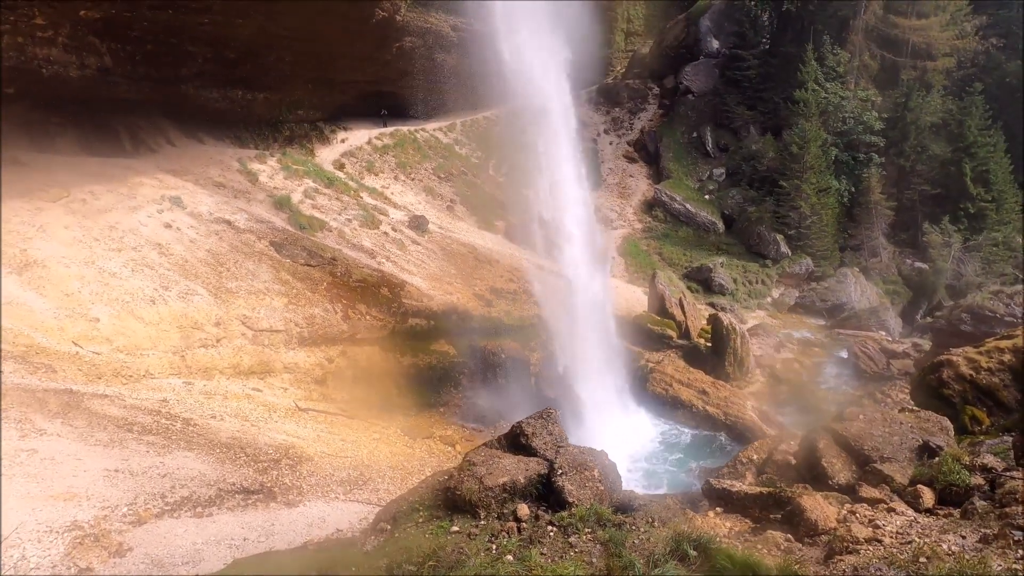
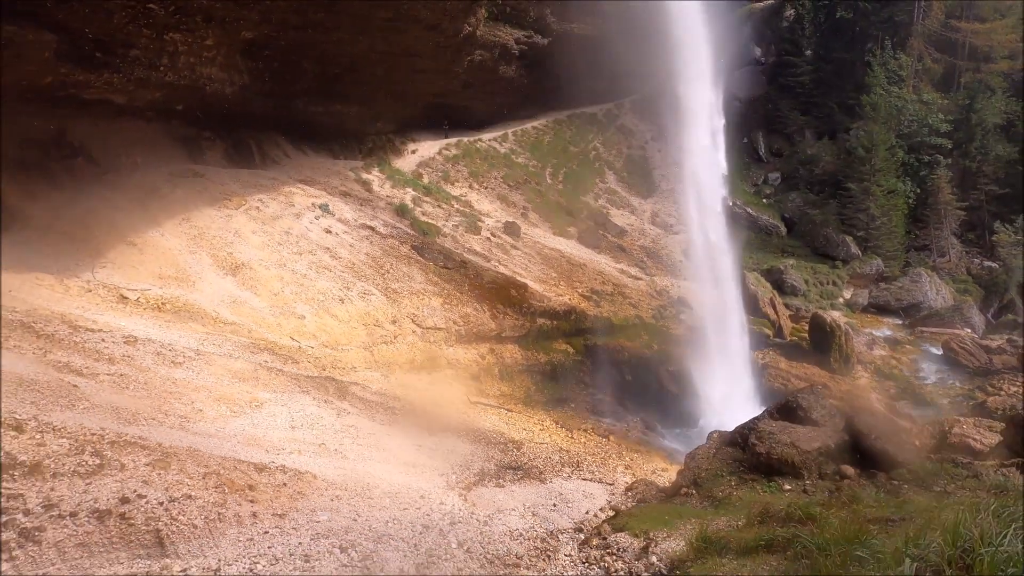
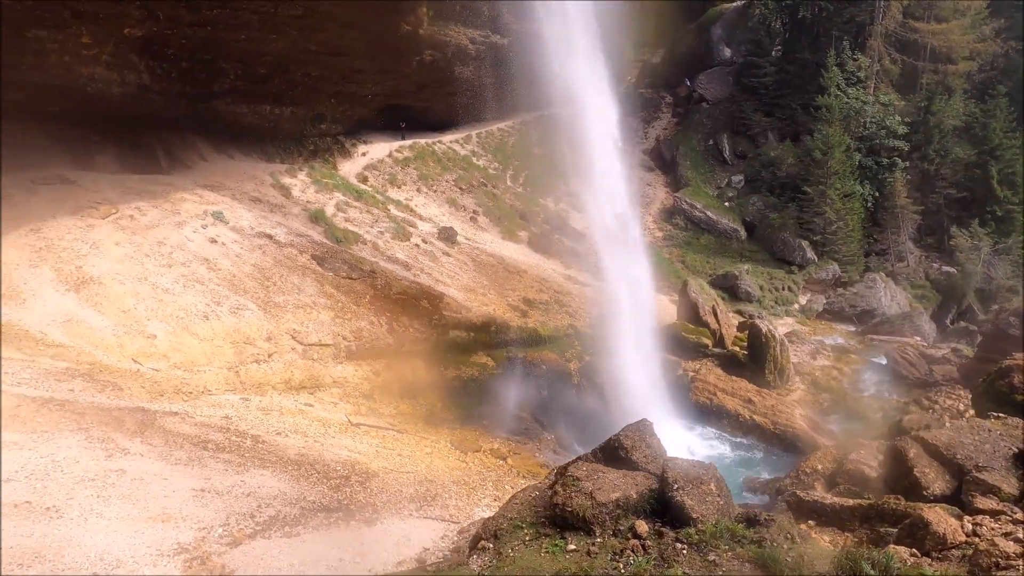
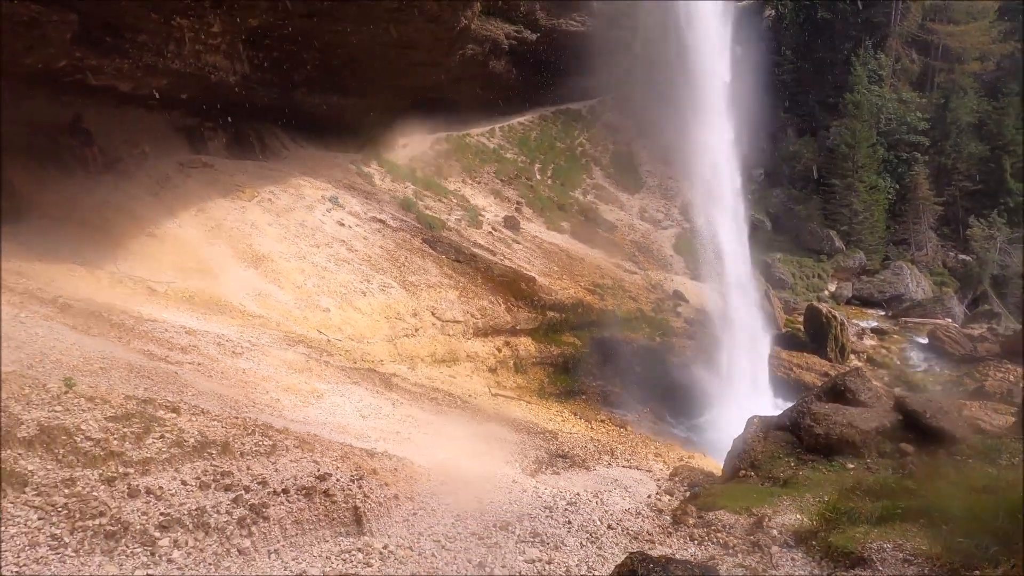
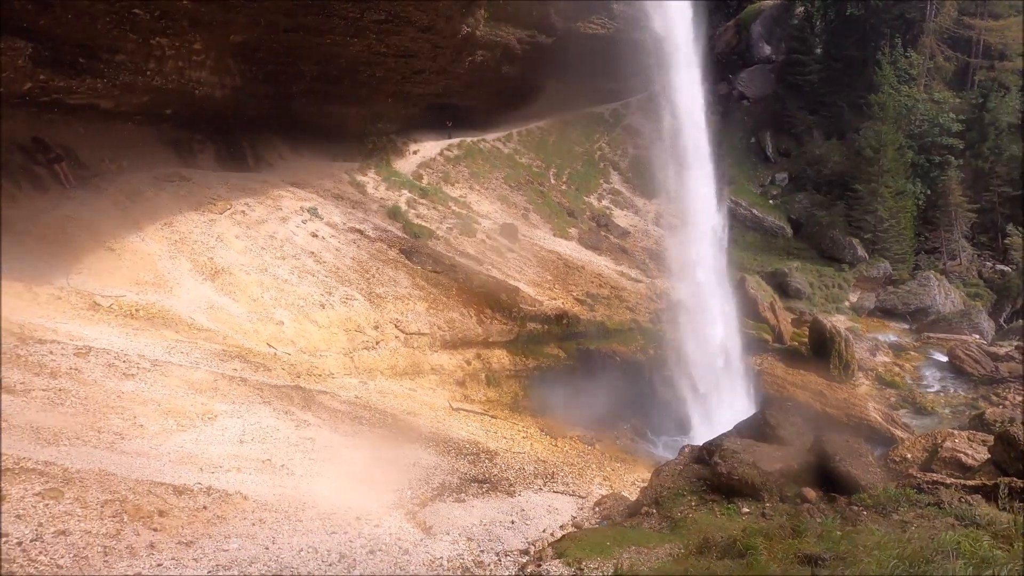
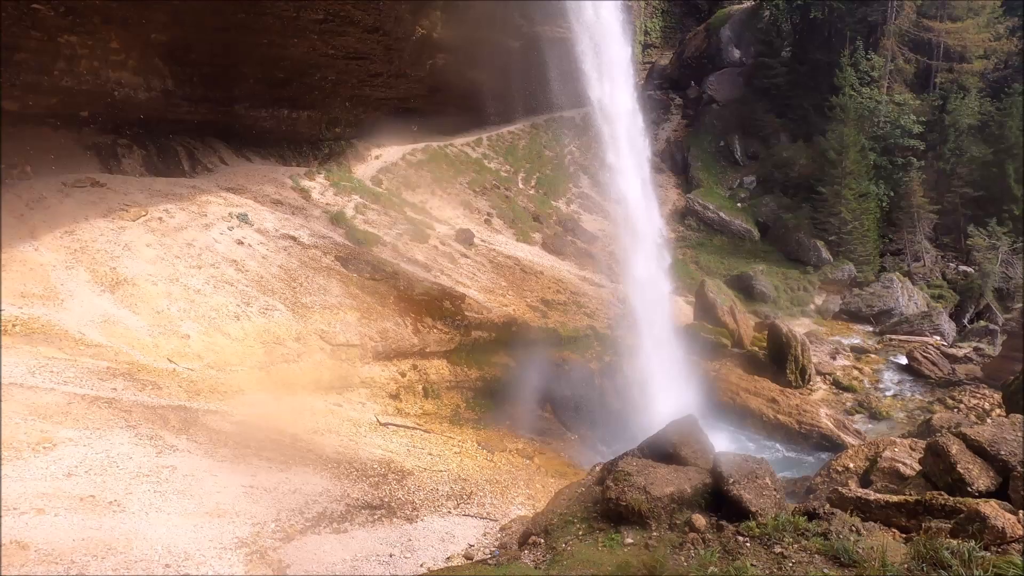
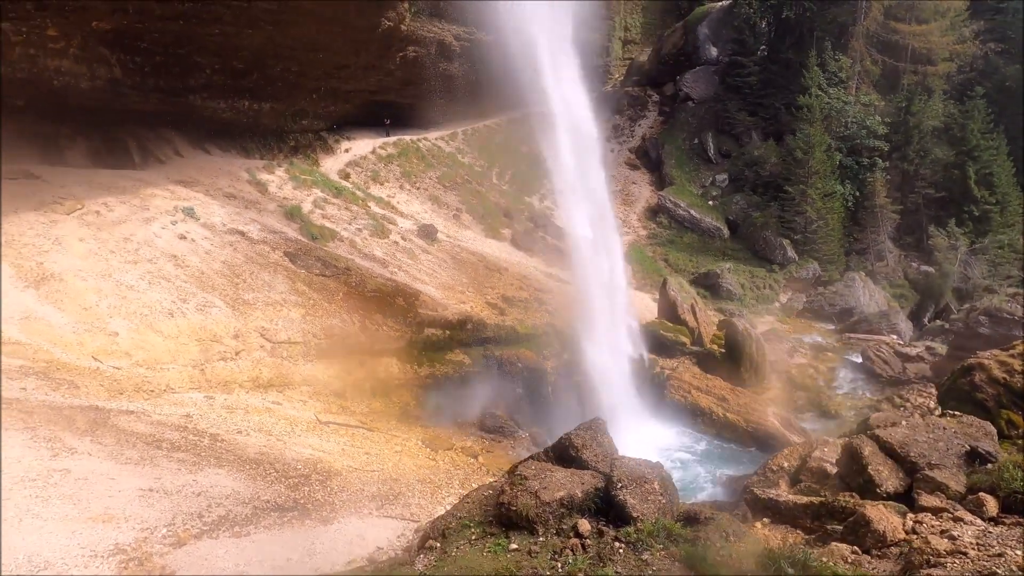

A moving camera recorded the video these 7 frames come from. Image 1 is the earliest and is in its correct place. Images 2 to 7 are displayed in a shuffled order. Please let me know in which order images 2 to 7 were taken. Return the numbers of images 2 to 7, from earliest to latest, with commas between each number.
7, 3, 6, 5, 2, 4
